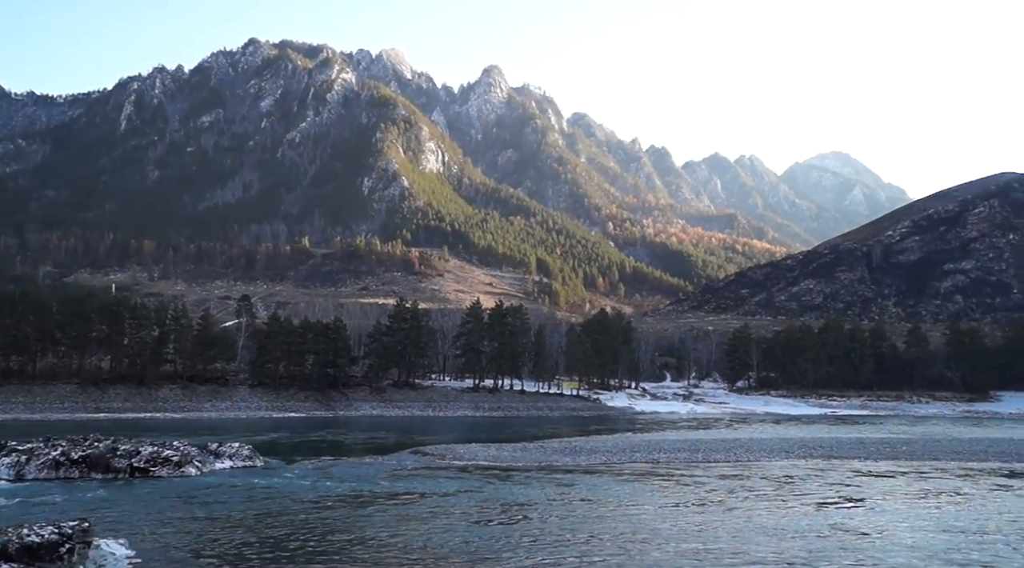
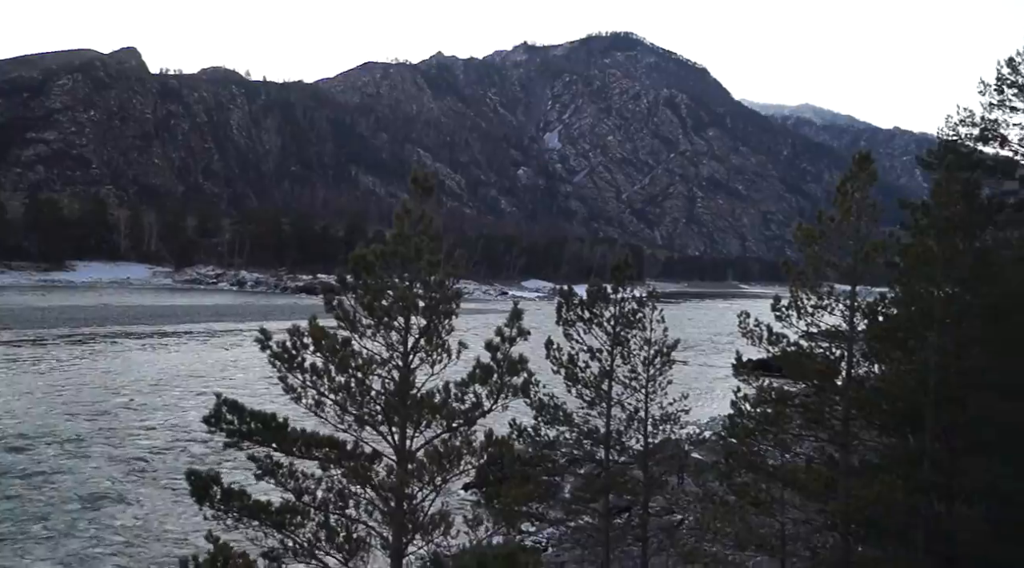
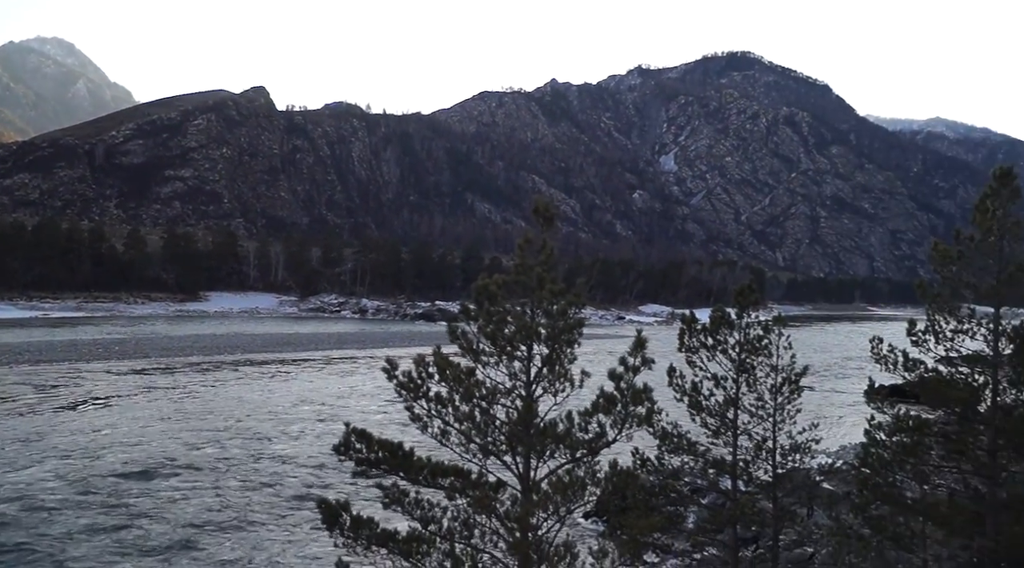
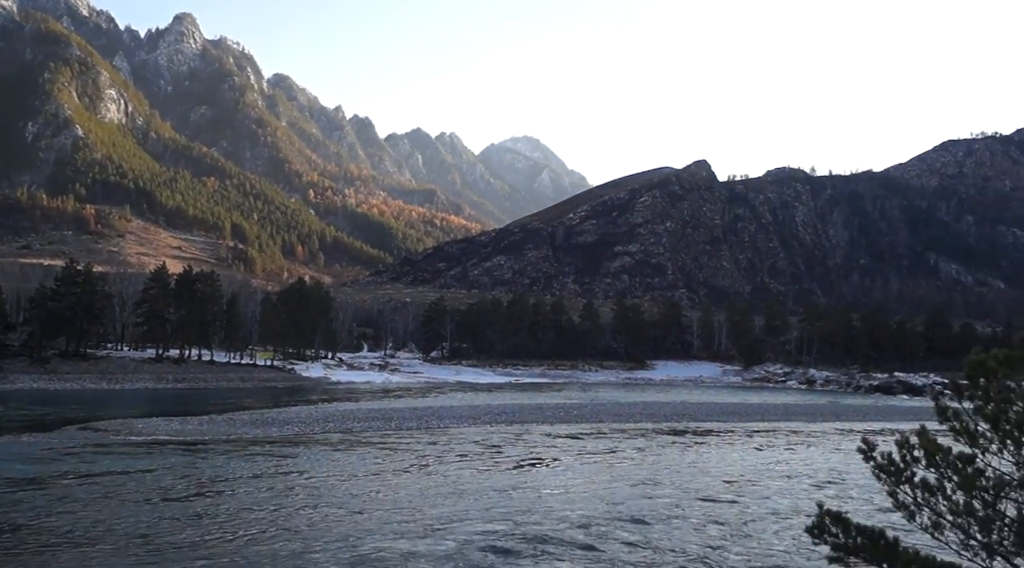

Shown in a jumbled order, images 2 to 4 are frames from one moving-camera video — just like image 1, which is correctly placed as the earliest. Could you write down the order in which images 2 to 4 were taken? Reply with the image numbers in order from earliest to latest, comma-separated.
4, 3, 2
